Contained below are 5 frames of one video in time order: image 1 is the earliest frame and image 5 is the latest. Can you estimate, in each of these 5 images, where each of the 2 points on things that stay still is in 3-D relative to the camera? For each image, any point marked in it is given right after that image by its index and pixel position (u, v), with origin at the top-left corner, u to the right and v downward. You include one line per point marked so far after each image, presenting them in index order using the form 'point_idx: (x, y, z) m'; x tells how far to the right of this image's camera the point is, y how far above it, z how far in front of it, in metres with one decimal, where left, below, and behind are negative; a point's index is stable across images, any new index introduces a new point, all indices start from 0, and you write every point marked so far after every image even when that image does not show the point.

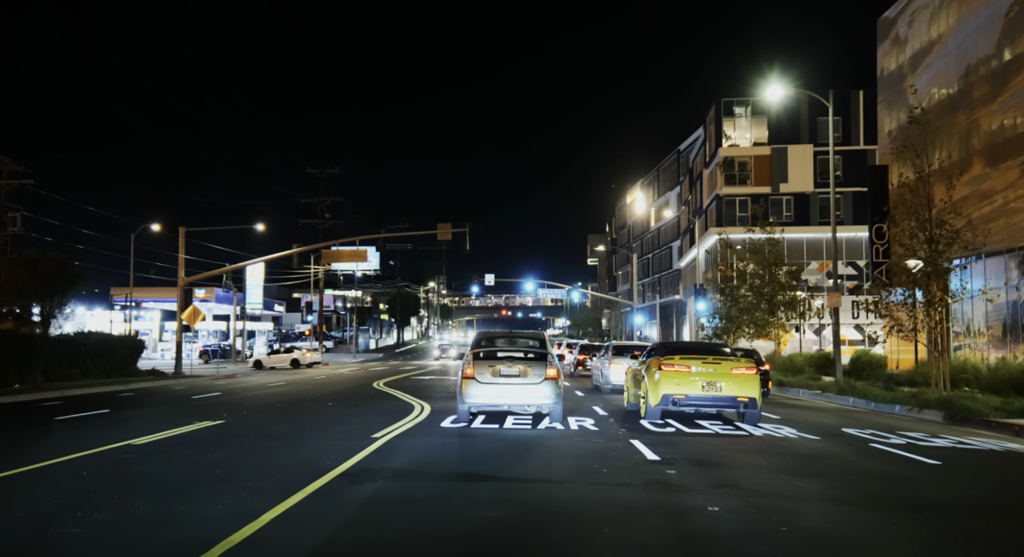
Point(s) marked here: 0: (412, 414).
0: (-2.2, -2.9, +16.8) m
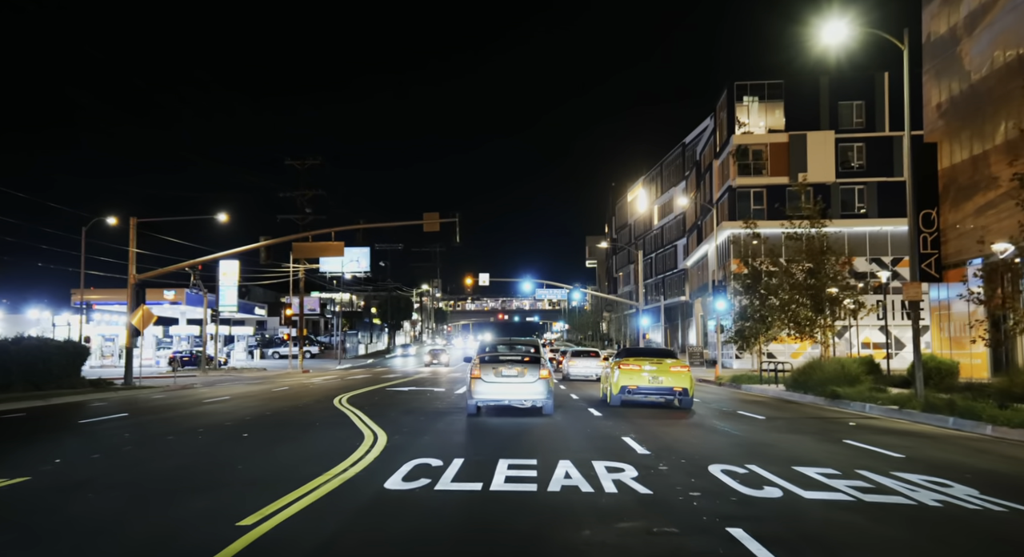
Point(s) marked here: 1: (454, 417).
0: (-2.3, -2.6, +11.8) m
1: (-1.4, -3.2, +18.6) m
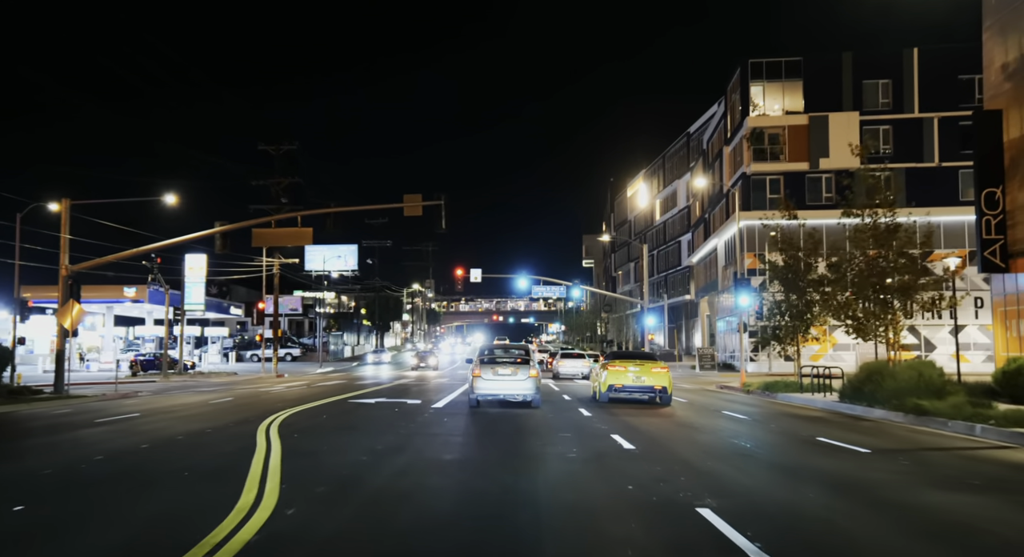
0: (-2.4, -2.1, +6.7) m
1: (-1.5, -2.8, +13.6) m
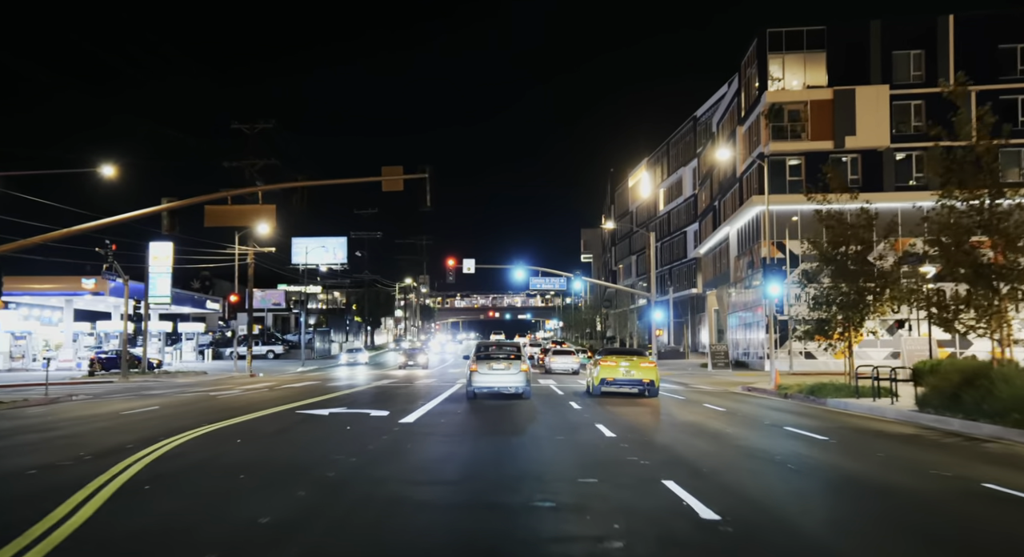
0: (-2.4, -1.7, +2.1) m
1: (-1.6, -2.3, +8.9) m
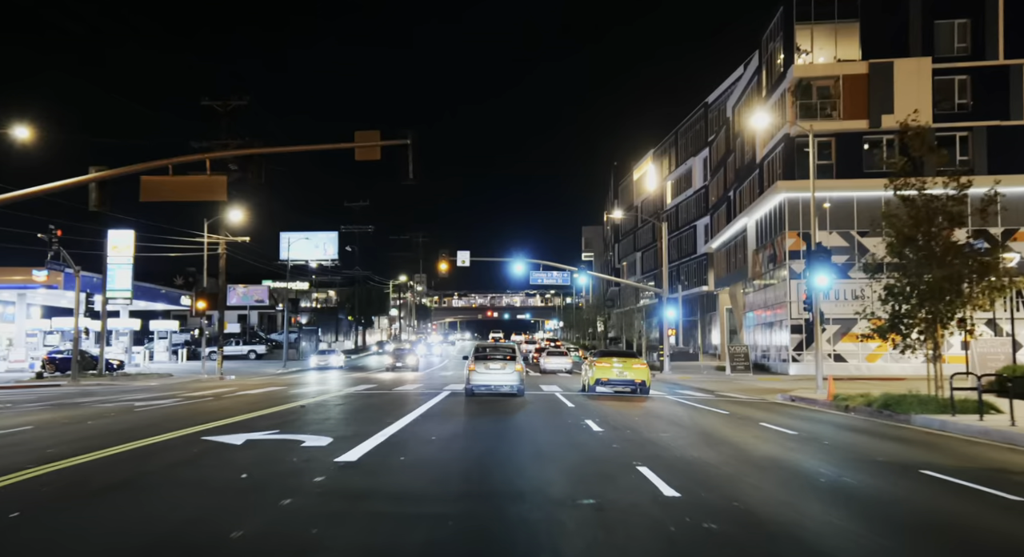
0: (-2.5, -1.2, -2.8) m
1: (-1.6, -1.9, +4.1) m
